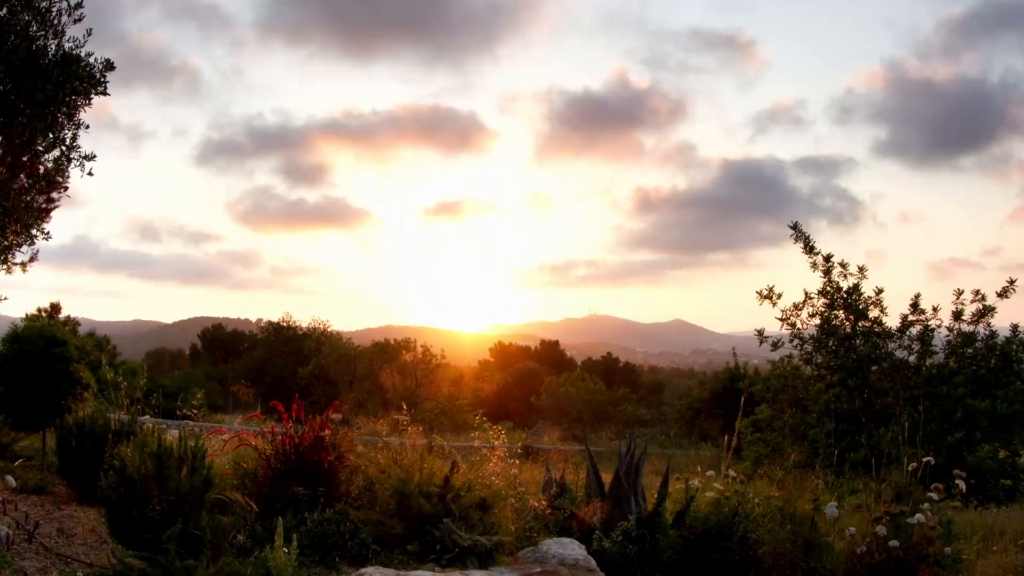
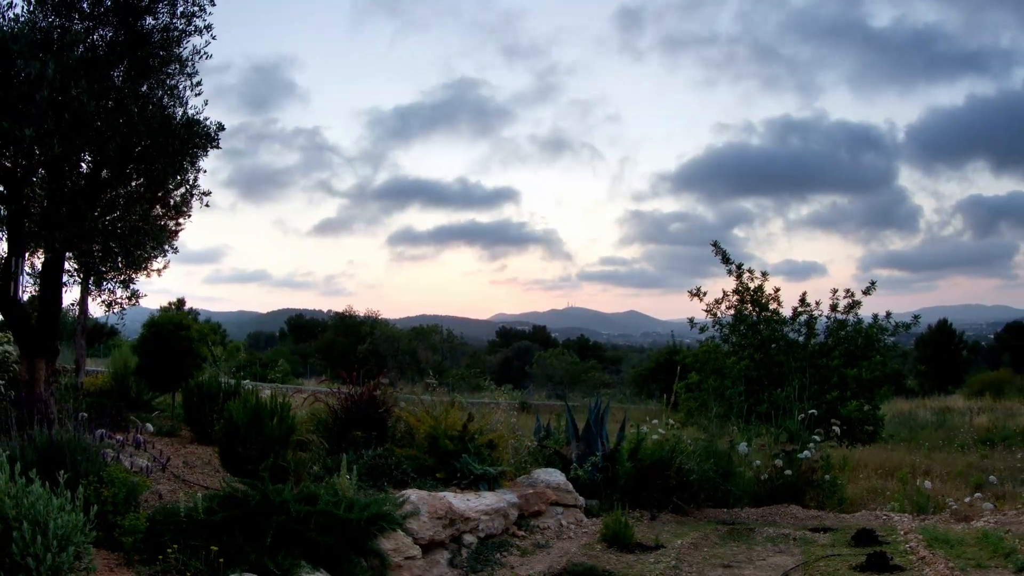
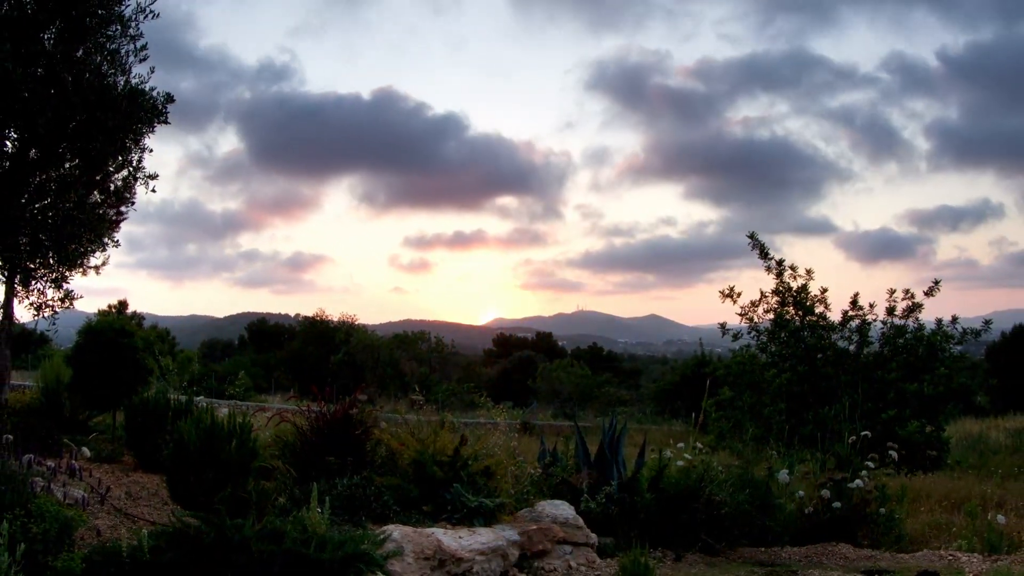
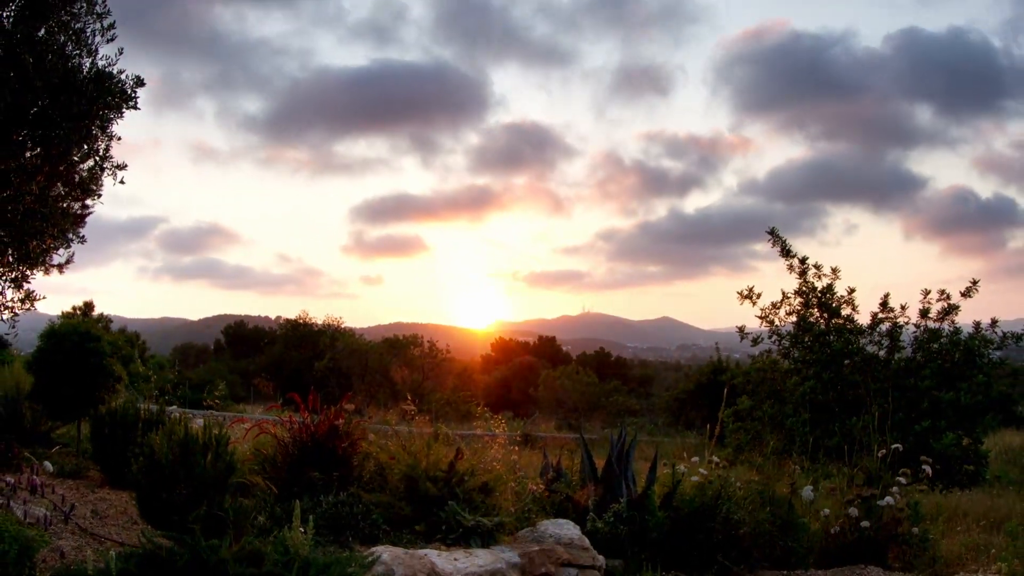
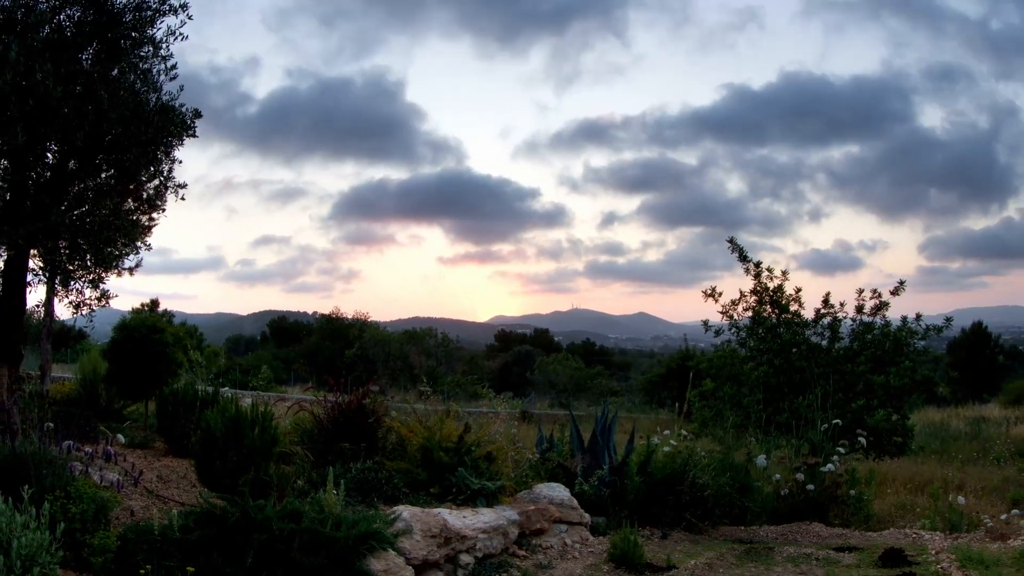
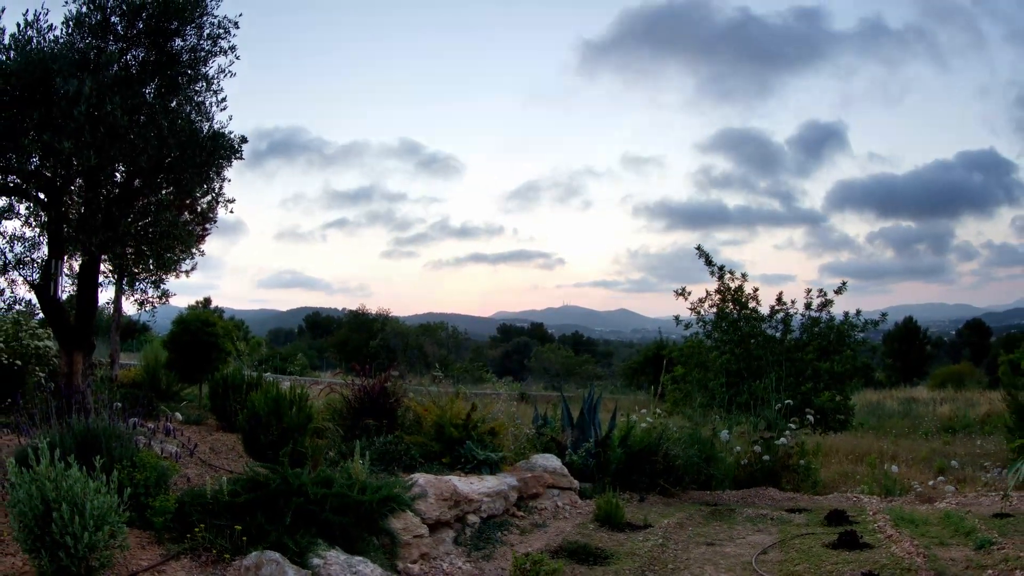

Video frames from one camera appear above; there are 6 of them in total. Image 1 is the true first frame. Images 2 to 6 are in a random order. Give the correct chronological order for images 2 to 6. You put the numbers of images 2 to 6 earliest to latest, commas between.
4, 3, 5, 2, 6
